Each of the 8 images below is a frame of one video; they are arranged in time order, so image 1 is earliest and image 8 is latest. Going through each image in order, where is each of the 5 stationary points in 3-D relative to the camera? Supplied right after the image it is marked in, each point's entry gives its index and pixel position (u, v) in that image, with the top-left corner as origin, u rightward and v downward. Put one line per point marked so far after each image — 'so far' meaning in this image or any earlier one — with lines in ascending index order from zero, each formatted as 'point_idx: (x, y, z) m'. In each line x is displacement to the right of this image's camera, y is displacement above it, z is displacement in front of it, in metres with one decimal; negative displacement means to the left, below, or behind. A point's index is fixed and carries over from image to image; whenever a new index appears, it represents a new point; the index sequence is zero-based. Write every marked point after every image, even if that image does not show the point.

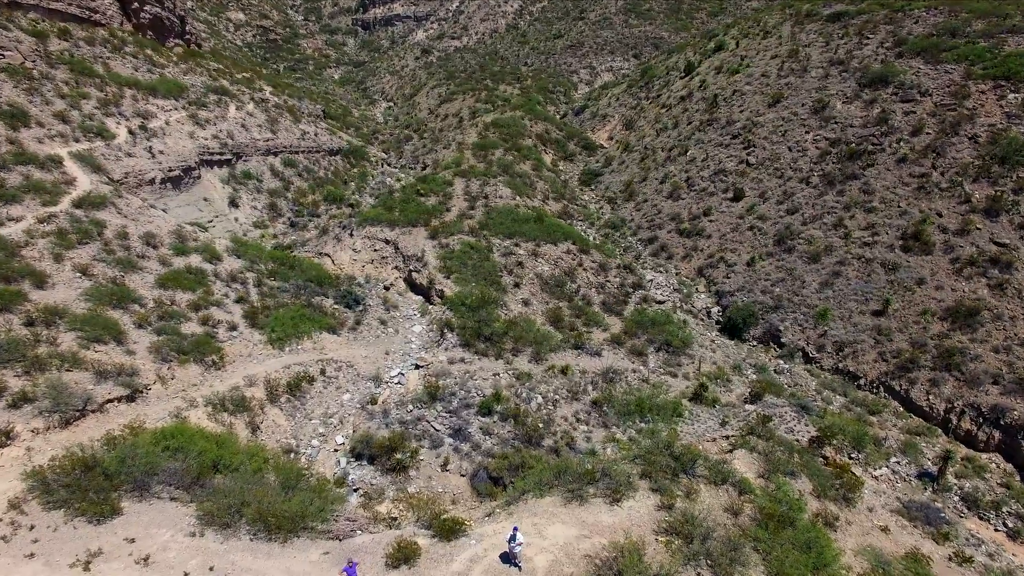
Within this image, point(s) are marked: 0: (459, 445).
0: (-1.6, -4.6, +14.1) m
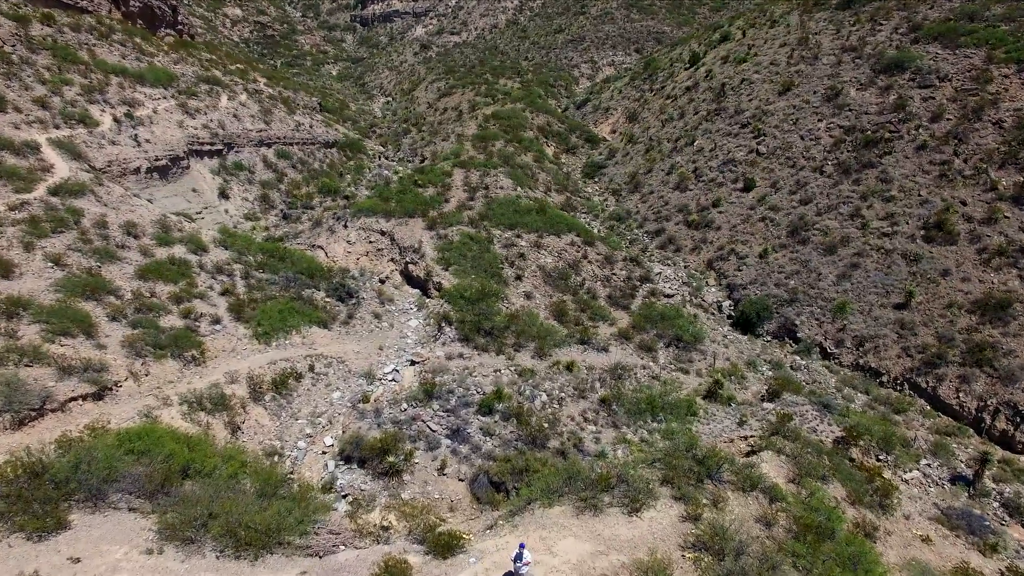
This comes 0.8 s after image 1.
0: (-1.5, -4.3, +13.0) m
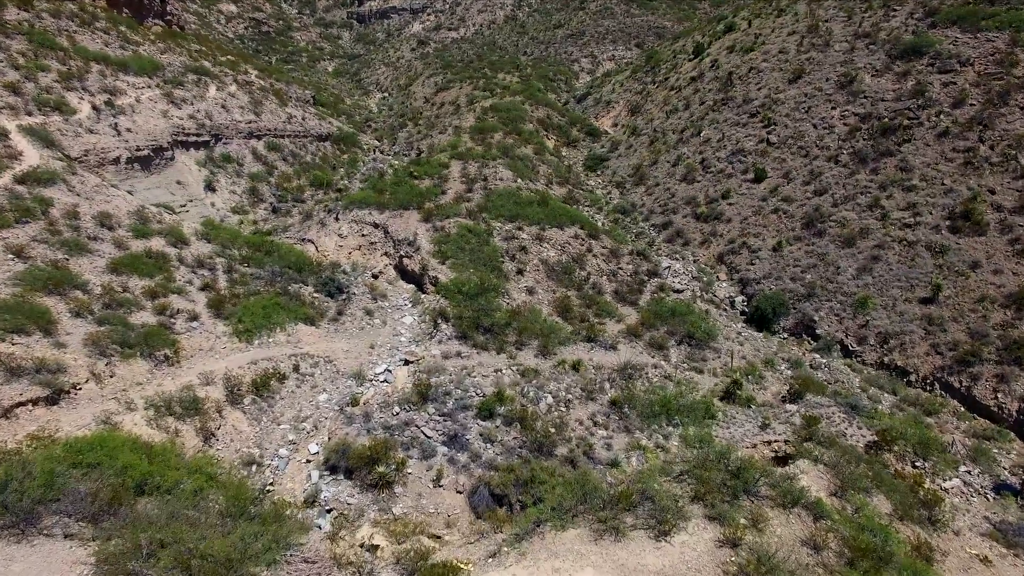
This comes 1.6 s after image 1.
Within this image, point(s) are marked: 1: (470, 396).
0: (-1.4, -4.1, +11.8) m
1: (-1.2, -3.0, +13.4) m
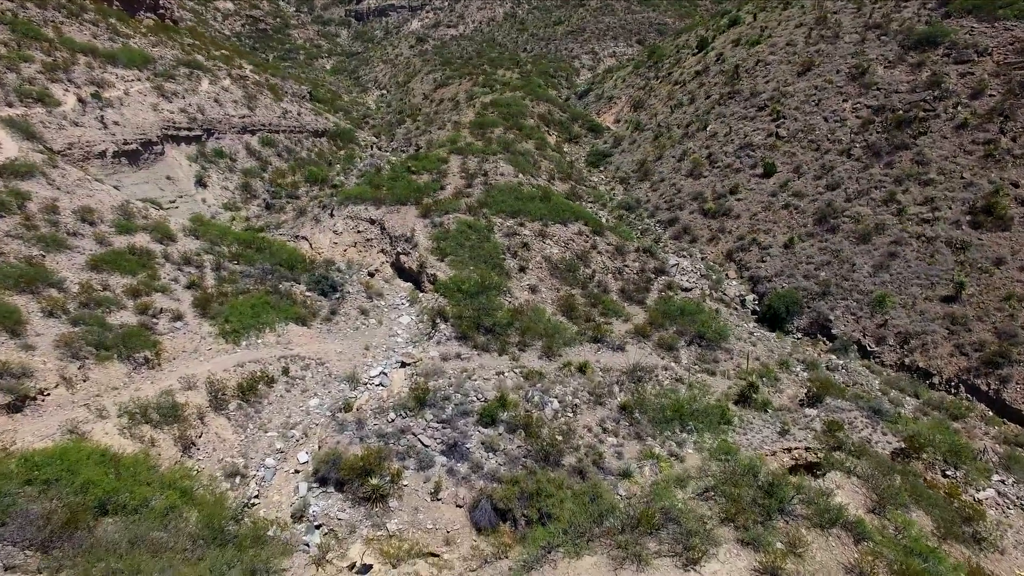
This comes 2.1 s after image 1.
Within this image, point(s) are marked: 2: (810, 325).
0: (-1.3, -4.0, +10.9) m
1: (-1.1, -2.9, +12.6) m
2: (+12.1, -1.5, +19.7) m
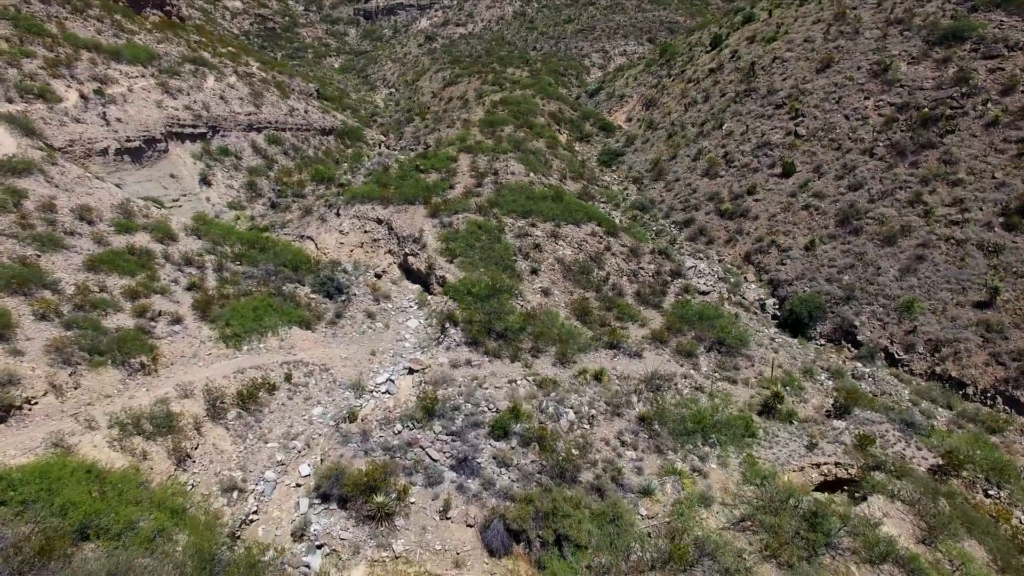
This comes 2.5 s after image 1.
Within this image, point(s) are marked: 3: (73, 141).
0: (-1.0, -4.1, +10.3) m
1: (-0.7, -3.0, +11.9) m
2: (+12.5, -1.7, +18.8) m
3: (-18.1, +6.0, +19.9) m
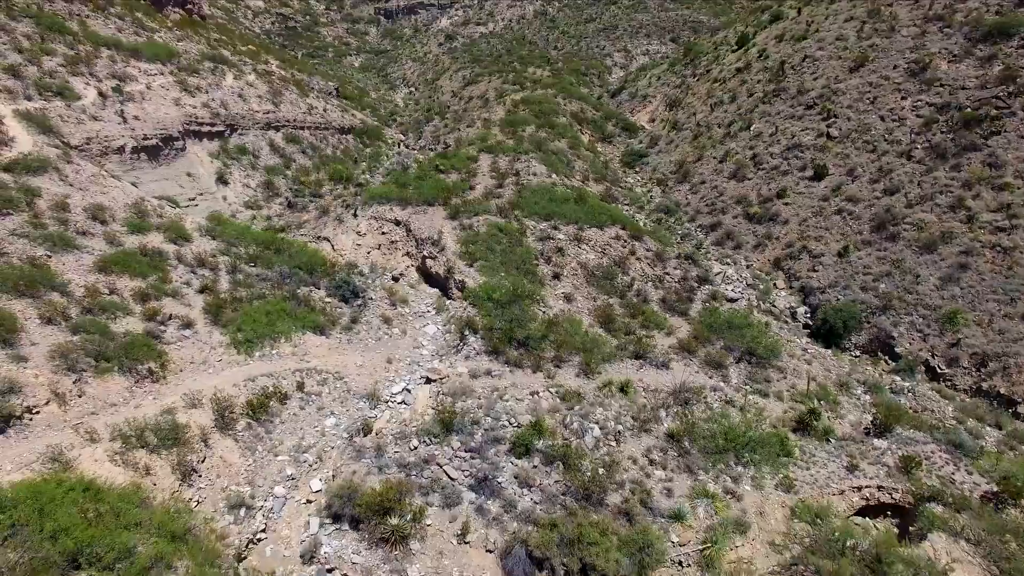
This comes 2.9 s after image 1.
0: (-0.6, -4.3, +9.6) m
1: (-0.2, -3.2, +11.3) m
2: (+13.2, -2.0, +17.8) m
3: (-17.2, +6.1, +19.7) m
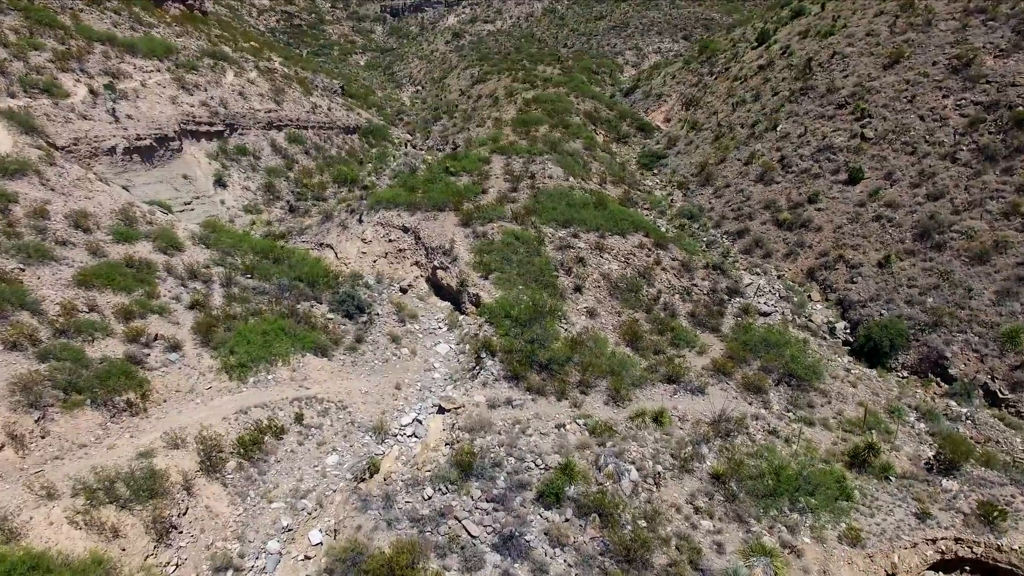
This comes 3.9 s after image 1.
0: (0.0, -4.8, +8.3) m
1: (+0.3, -3.7, +9.9) m
2: (+13.8, -2.5, +16.4) m
3: (-16.6, +5.7, +18.5) m
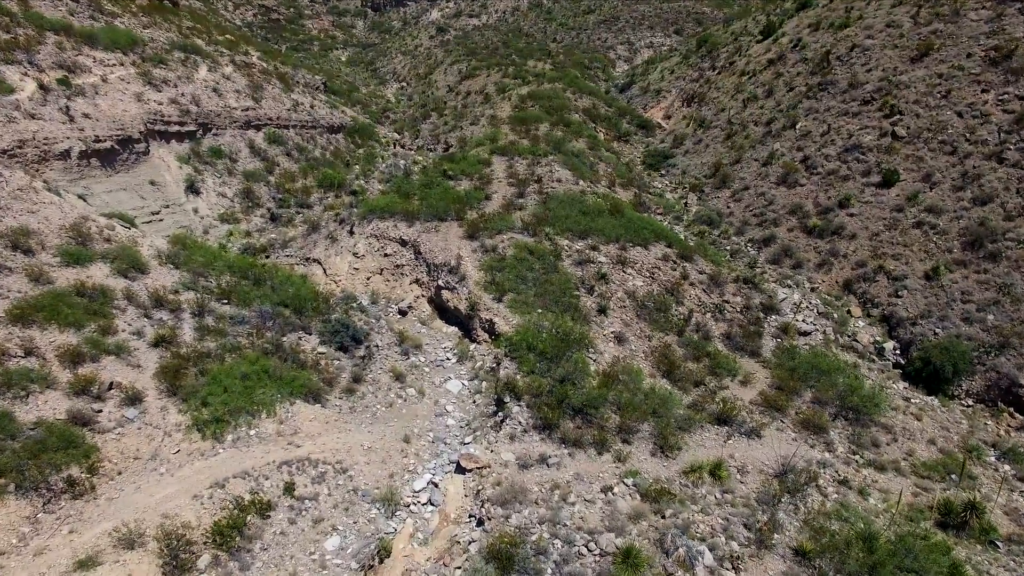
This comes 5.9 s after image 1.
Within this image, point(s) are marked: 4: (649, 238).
0: (+0.8, -5.5, +6.3) m
1: (+1.1, -4.4, +8.0) m
2: (+14.4, -3.0, +14.8) m
3: (-16.1, +4.9, +16.0) m
4: (+5.1, +1.9, +18.2) m
